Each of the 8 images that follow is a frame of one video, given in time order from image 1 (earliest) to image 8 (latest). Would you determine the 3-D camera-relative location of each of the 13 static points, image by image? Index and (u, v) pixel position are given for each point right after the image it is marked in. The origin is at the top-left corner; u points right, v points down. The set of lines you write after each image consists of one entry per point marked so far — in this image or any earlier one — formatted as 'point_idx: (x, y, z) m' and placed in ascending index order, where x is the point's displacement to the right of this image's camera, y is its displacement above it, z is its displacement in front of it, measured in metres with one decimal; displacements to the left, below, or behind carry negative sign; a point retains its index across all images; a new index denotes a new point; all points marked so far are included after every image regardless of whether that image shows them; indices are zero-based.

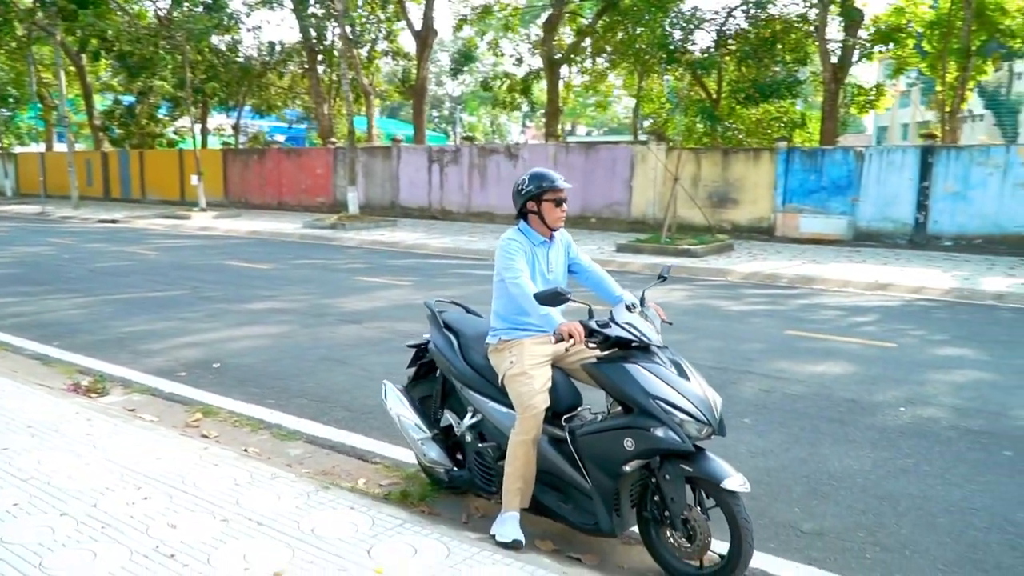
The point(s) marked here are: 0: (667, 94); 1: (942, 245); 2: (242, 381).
0: (+3.5, +4.3, +18.6) m
1: (+7.0, +0.7, +13.7) m
2: (-1.8, -0.6, +5.6) m
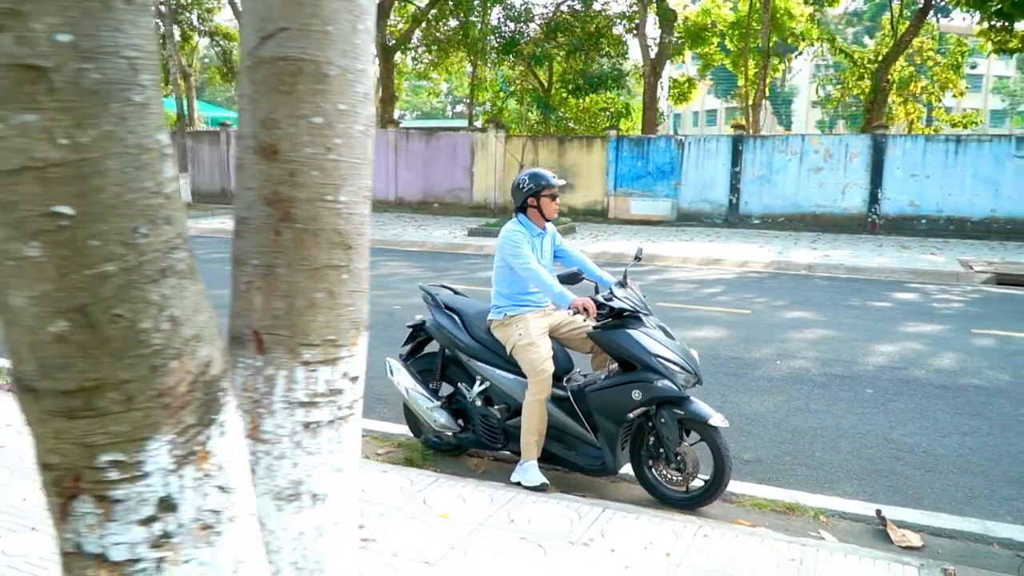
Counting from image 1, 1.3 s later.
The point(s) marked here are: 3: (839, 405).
0: (-0.2, +4.8, +19.4) m
1: (+4.4, +1.2, +15.6) m
2: (-2.2, -0.6, +5.6) m
3: (+2.0, -0.7, +5.1) m
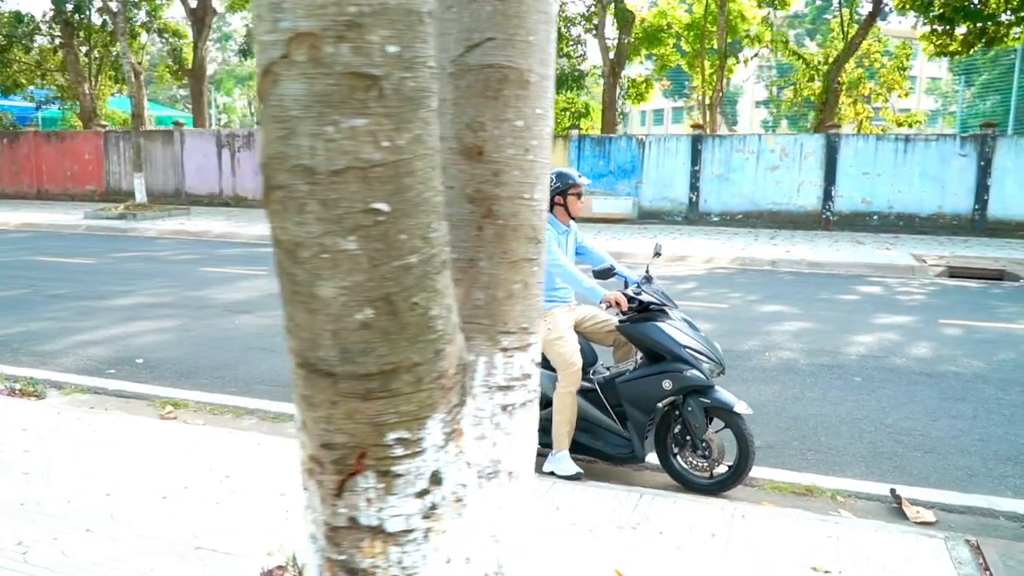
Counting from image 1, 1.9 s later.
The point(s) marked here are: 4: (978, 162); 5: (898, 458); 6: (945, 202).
0: (-1.2, +4.8, +19.4) m
1: (+3.8, +1.3, +15.9) m
2: (-2.2, -0.6, +5.6) m
3: (+2.1, -0.7, +5.3) m
4: (+7.7, +2.1, +13.9) m
5: (+2.0, -0.9, +4.3) m
6: (+7.6, +1.5, +14.6) m
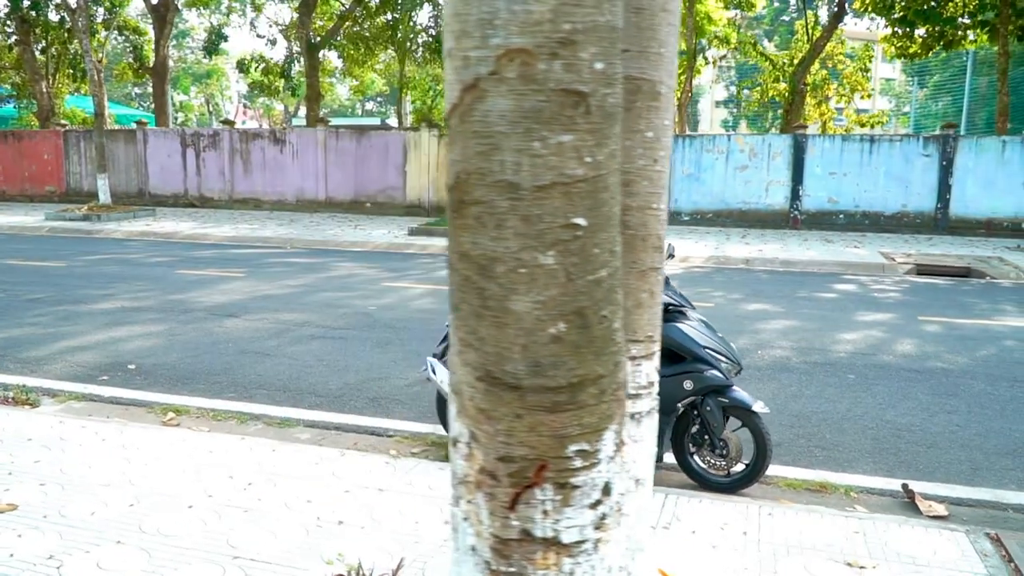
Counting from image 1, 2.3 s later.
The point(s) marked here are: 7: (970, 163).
0: (-1.9, +4.8, +19.4) m
1: (+3.3, +1.3, +16.1) m
2: (-2.2, -0.6, +5.5) m
3: (+2.1, -0.7, +5.5) m
4: (+7.3, +2.1, +14.3) m
5: (+2.0, -0.9, +4.4) m
6: (+7.1, +1.6, +15.0) m
7: (+7.8, +2.2, +14.2) m
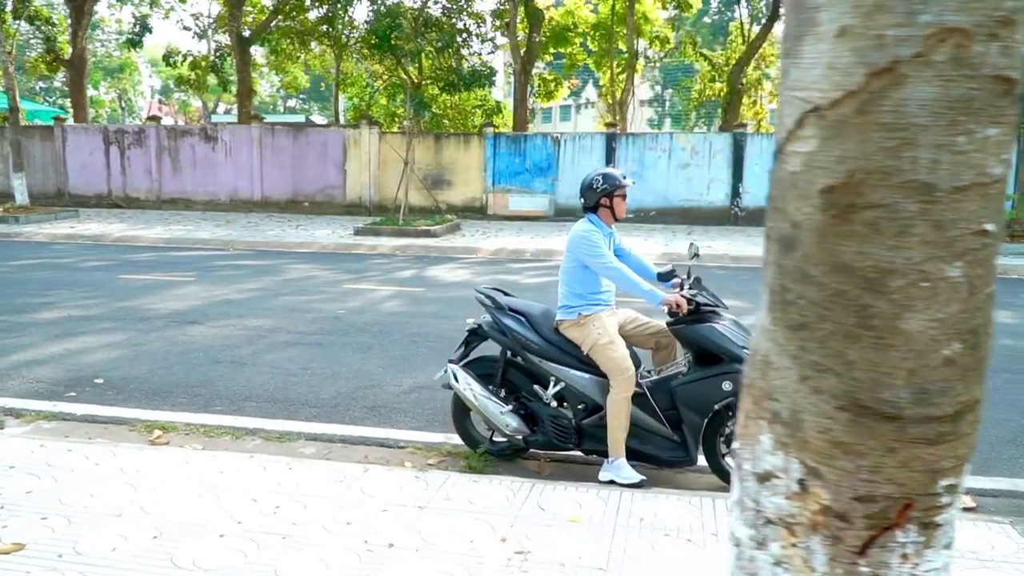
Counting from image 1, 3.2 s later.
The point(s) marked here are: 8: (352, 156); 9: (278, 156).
0: (-3.3, +4.8, +19.0) m
1: (+2.2, +1.4, +16.2) m
2: (-2.2, -0.7, +5.1) m
3: (+2.1, -0.6, +5.5) m
4: (+6.4, +2.3, +14.8) m
5: (+2.1, -0.8, +4.4) m
6: (+6.1, +1.7, +15.4) m
7: (+6.8, +2.3, +14.7) m
8: (-3.1, +2.6, +16.3) m
9: (-4.6, +2.6, +16.6) m
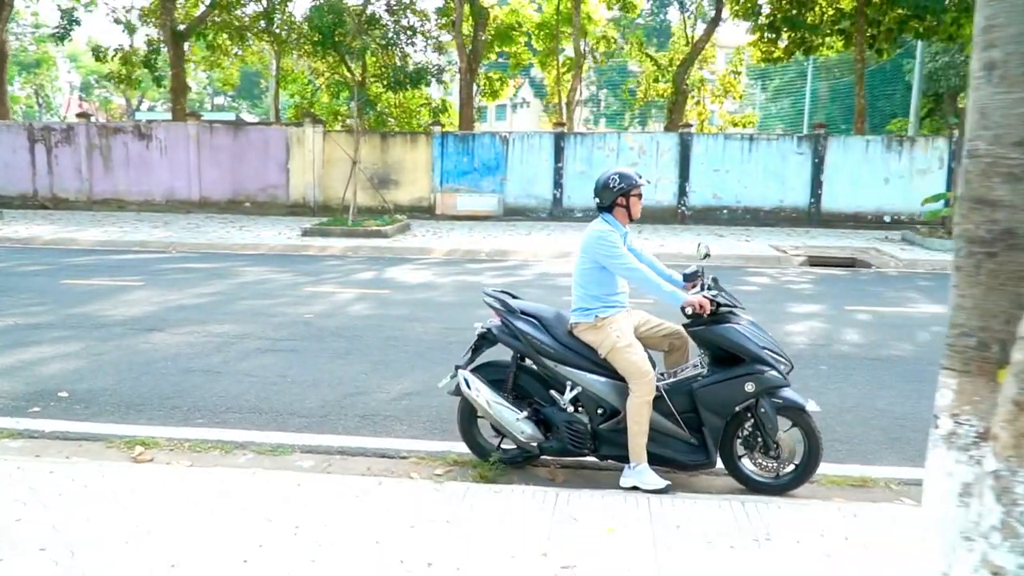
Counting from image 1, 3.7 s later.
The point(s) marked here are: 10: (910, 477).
0: (-4.5, +4.7, +18.5) m
1: (+1.2, +1.4, +16.2) m
2: (-2.2, -0.7, +4.8) m
3: (+2.0, -0.6, +5.6) m
4: (+5.5, +2.3, +15.2) m
5: (+2.1, -0.8, +4.5) m
6: (+5.2, +1.7, +15.8) m
7: (+5.9, +2.4, +15.2) m
8: (-4.1, +2.5, +15.9) m
9: (-5.7, +2.6, +16.0) m
10: (+1.9, -0.9, +4.0) m
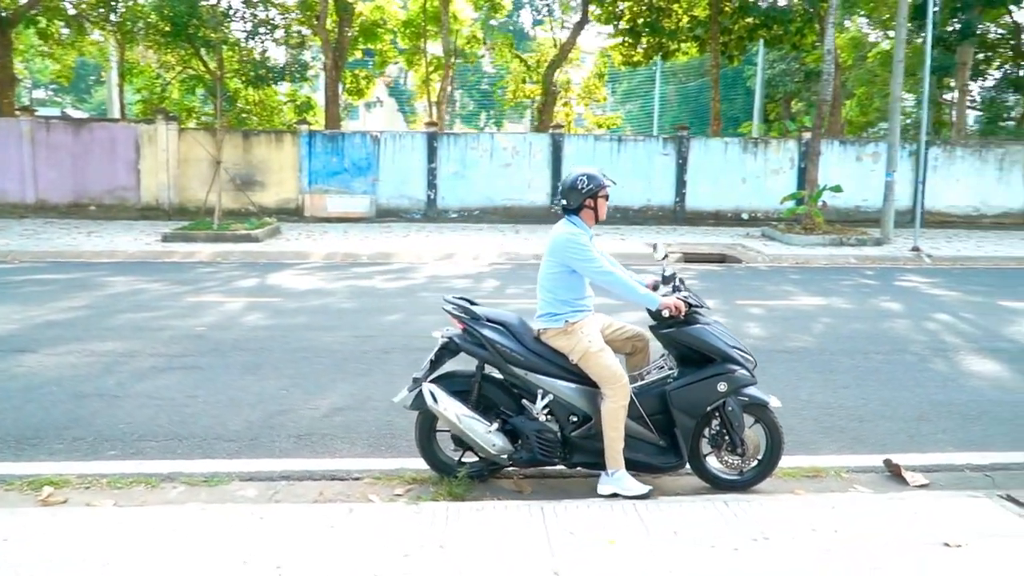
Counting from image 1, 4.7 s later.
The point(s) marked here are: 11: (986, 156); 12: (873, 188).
0: (-7.4, +4.5, +17.3) m
1: (-1.3, +1.4, +16.1) m
2: (-2.5, -0.8, +4.2) m
3: (+1.5, -0.6, +5.7) m
4: (+3.1, +2.4, +15.8) m
5: (+1.9, -0.8, +4.7) m
6: (+2.7, +1.8, +16.4) m
7: (+3.6, +2.5, +15.9) m
8: (-6.5, +2.4, +14.7) m
9: (-8.0, +2.3, +14.6) m
10: (+1.7, -0.9, +4.1) m
11: (+8.5, +2.4, +15.0) m
12: (+6.6, +1.8, +15.3) m
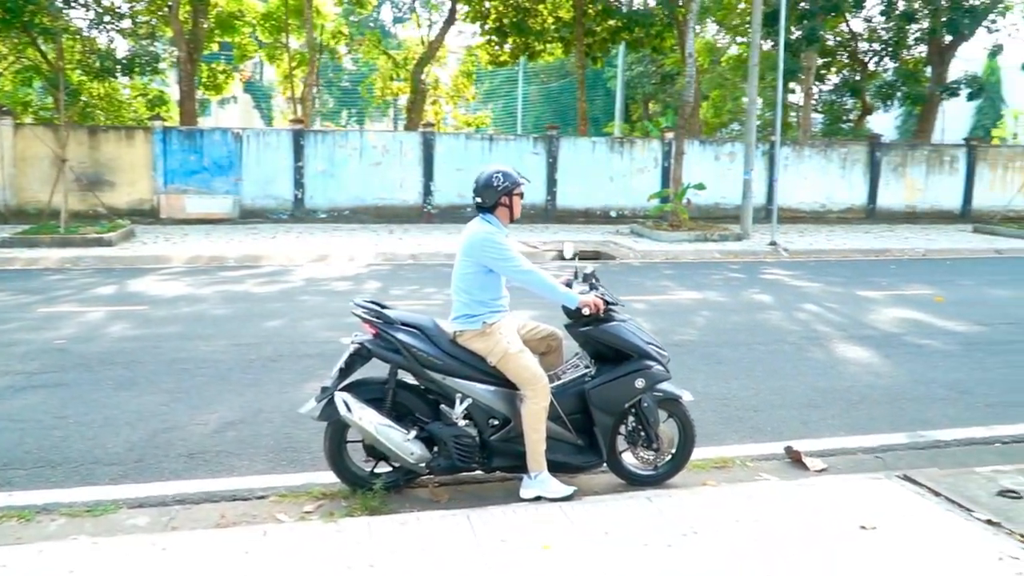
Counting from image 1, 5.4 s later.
0: (-10.0, +4.3, +15.7) m
1: (-3.7, +1.3, +15.6) m
2: (-2.9, -0.8, +3.7) m
3: (+0.8, -0.6, +5.8) m
4: (+0.7, +2.5, +16.0) m
5: (+1.3, -0.8, +4.8) m
6: (+0.2, +1.9, +16.5) m
7: (+1.1, +2.5, +16.1) m
8: (-8.6, +2.2, +13.4) m
9: (-10.1, +2.1, +13.0) m
10: (+1.3, -0.8, +4.3) m
11: (+6.1, +2.5, +16.1) m
12: (+4.2, +2.0, +16.0) m
